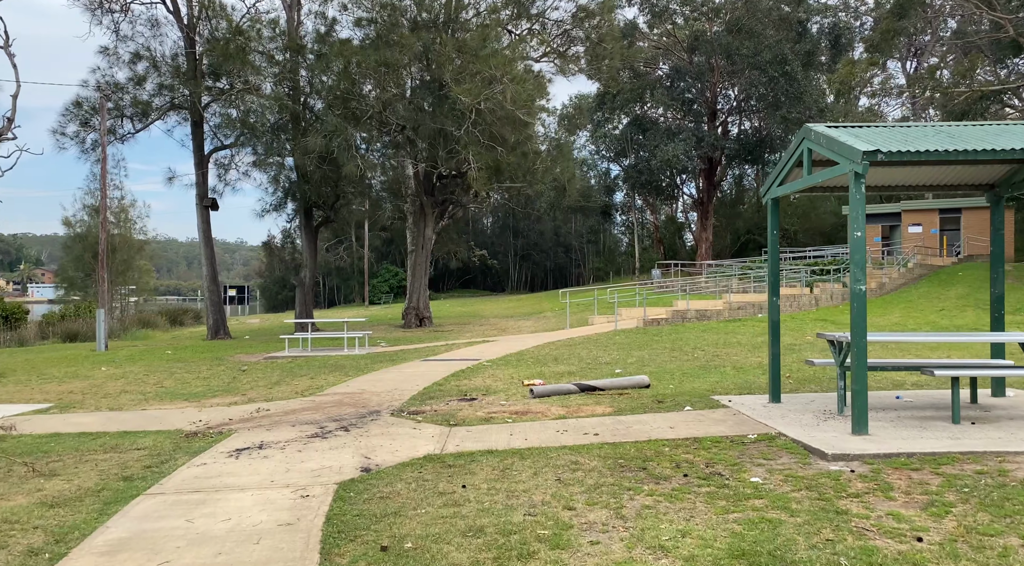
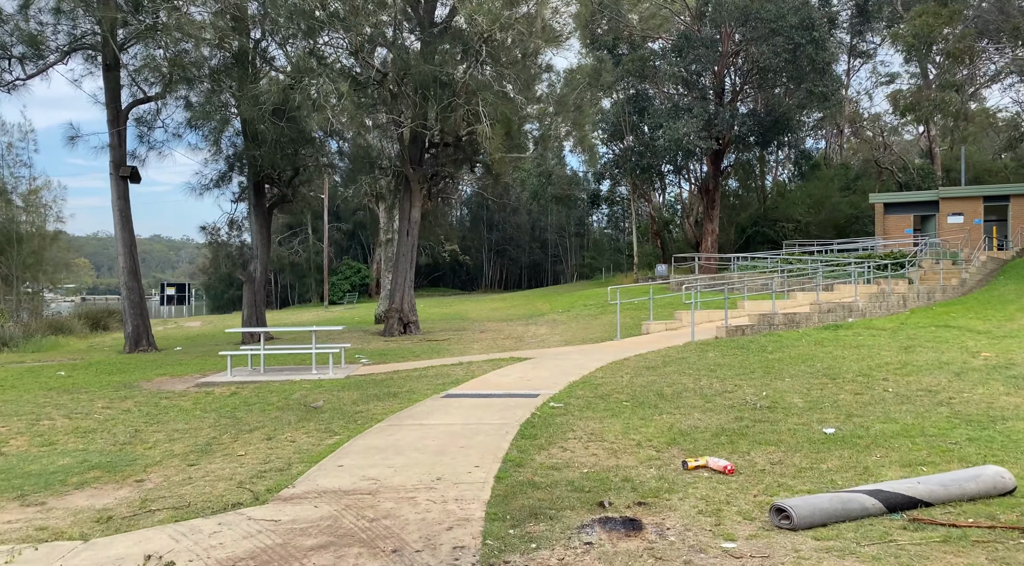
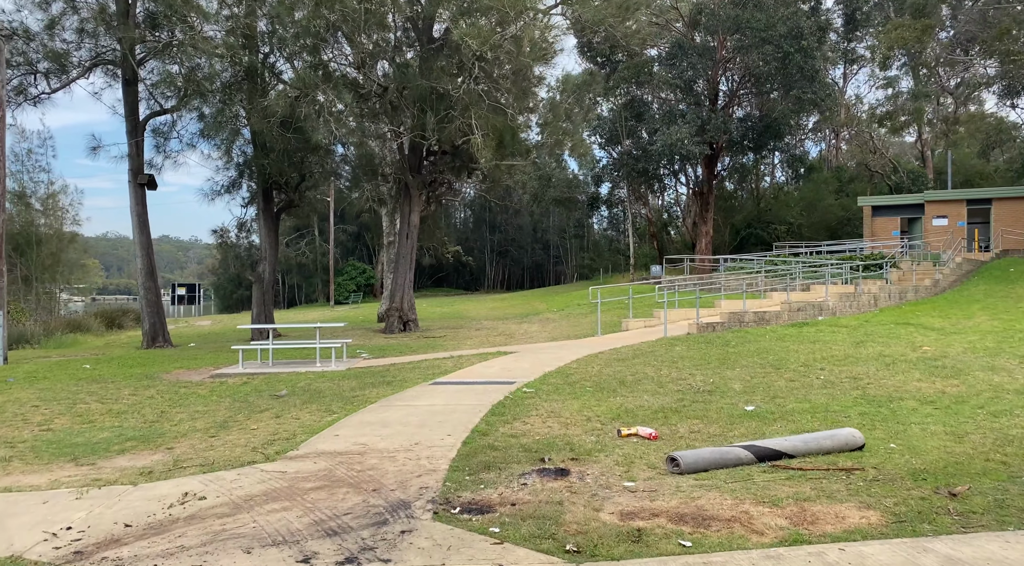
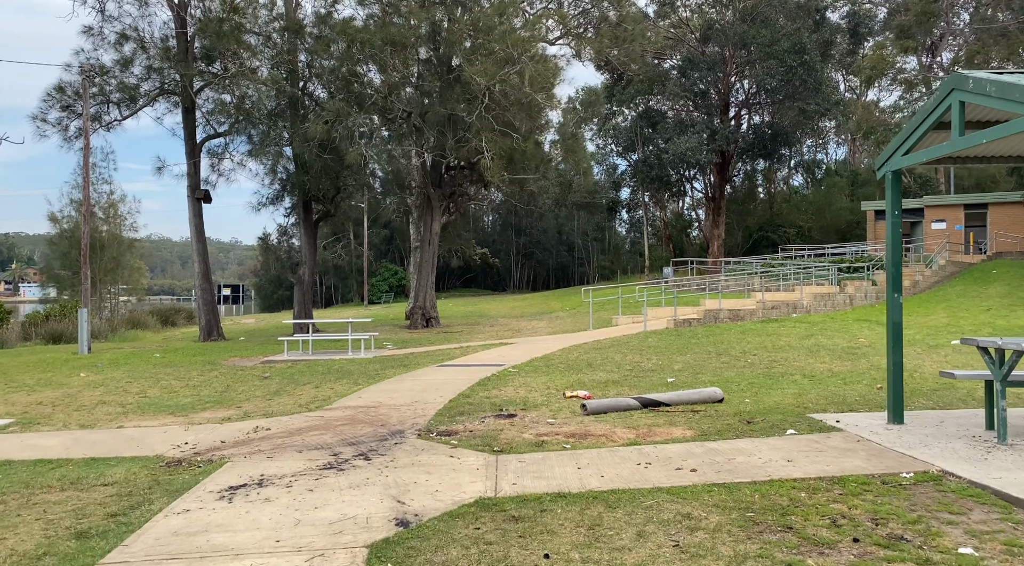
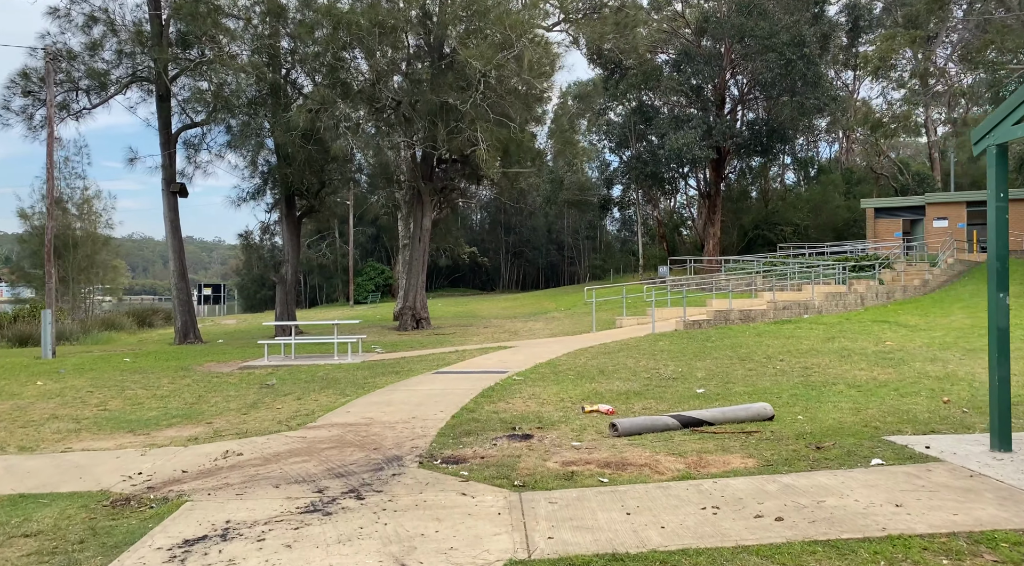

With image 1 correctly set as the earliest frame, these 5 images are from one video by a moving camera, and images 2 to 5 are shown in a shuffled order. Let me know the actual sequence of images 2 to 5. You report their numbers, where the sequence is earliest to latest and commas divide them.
4, 5, 3, 2
